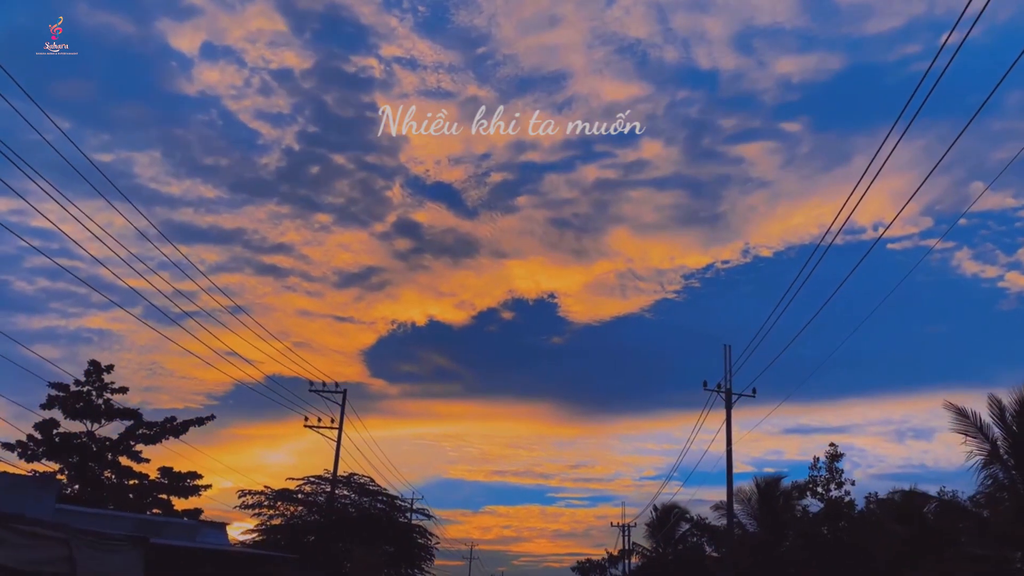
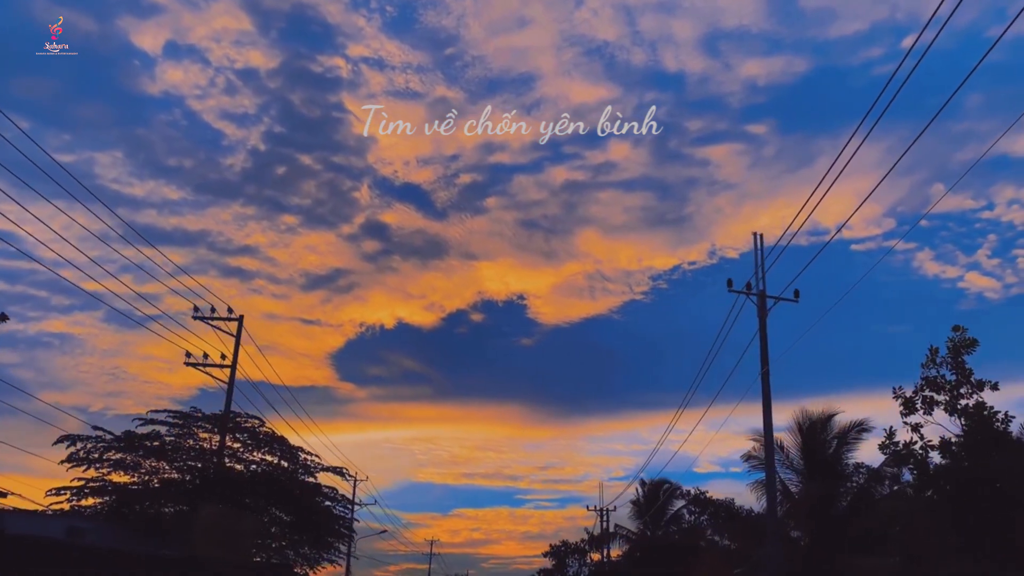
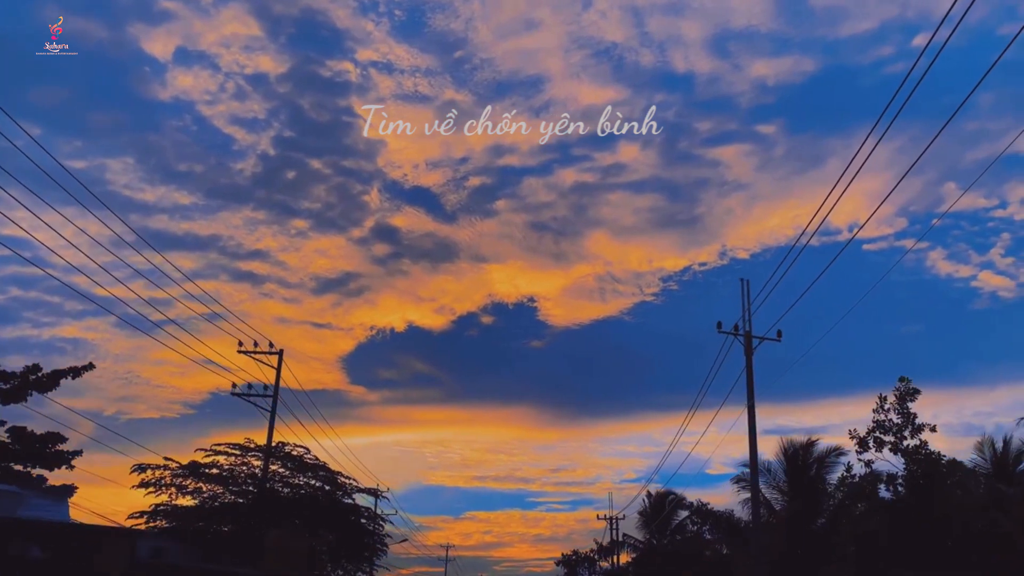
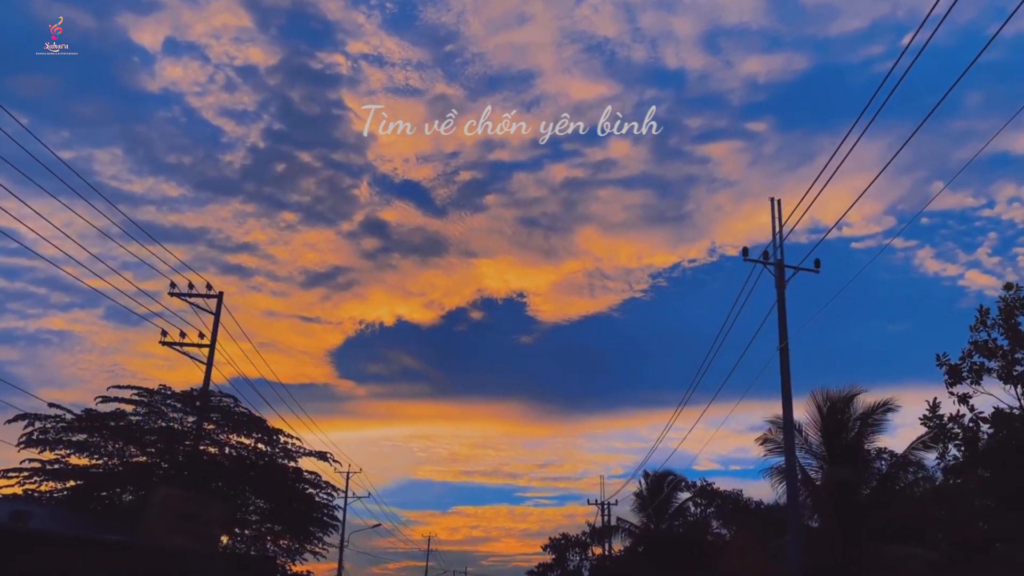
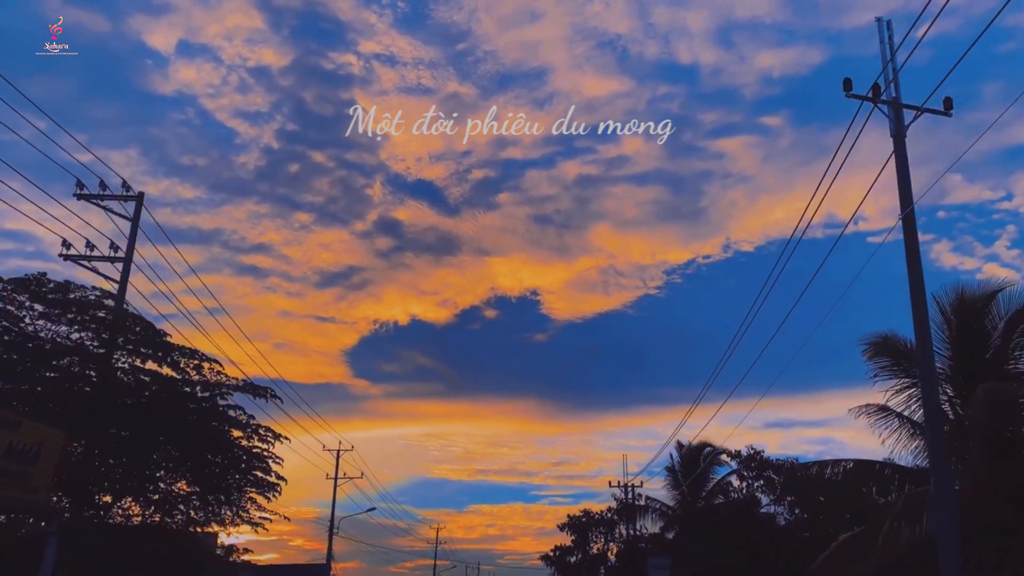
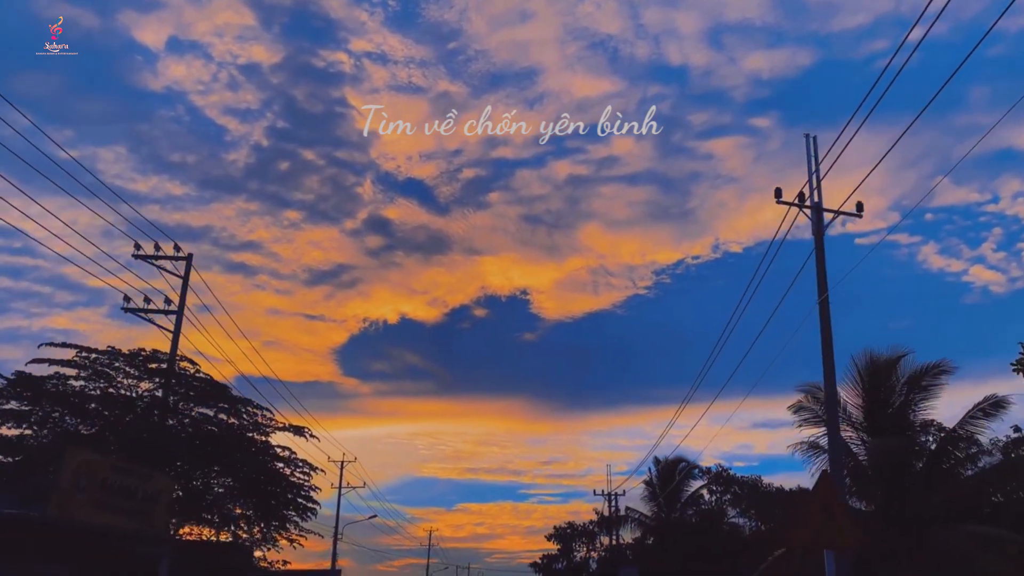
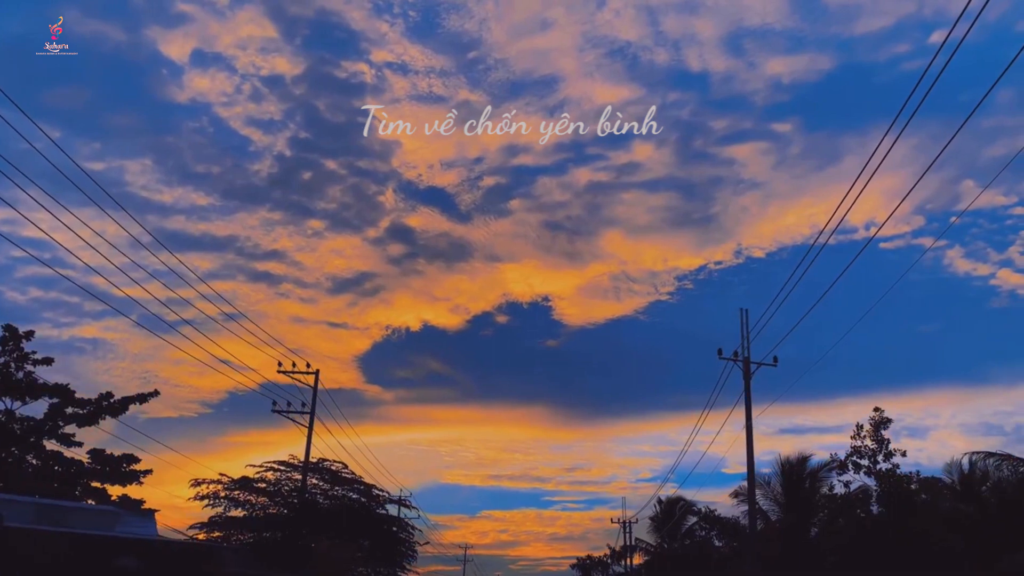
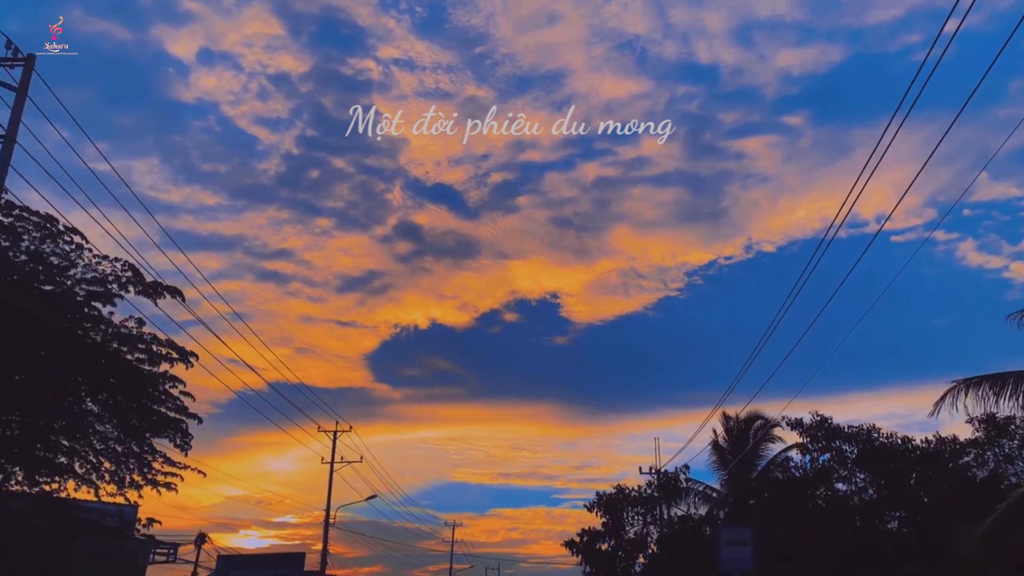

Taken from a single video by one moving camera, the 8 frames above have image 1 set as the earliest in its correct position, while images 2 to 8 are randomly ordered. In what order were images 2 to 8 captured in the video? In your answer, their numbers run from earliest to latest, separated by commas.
7, 3, 2, 4, 6, 5, 8
